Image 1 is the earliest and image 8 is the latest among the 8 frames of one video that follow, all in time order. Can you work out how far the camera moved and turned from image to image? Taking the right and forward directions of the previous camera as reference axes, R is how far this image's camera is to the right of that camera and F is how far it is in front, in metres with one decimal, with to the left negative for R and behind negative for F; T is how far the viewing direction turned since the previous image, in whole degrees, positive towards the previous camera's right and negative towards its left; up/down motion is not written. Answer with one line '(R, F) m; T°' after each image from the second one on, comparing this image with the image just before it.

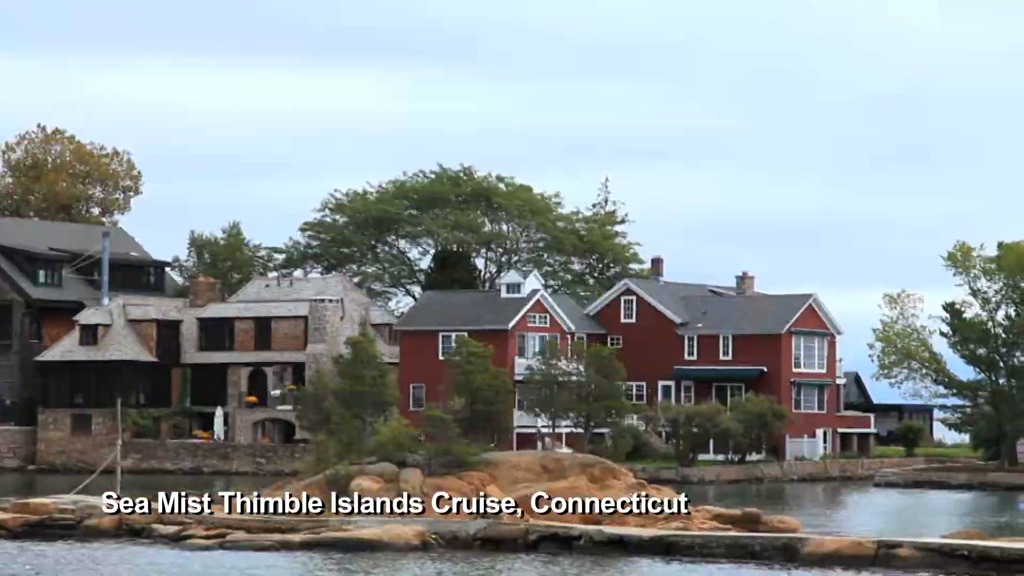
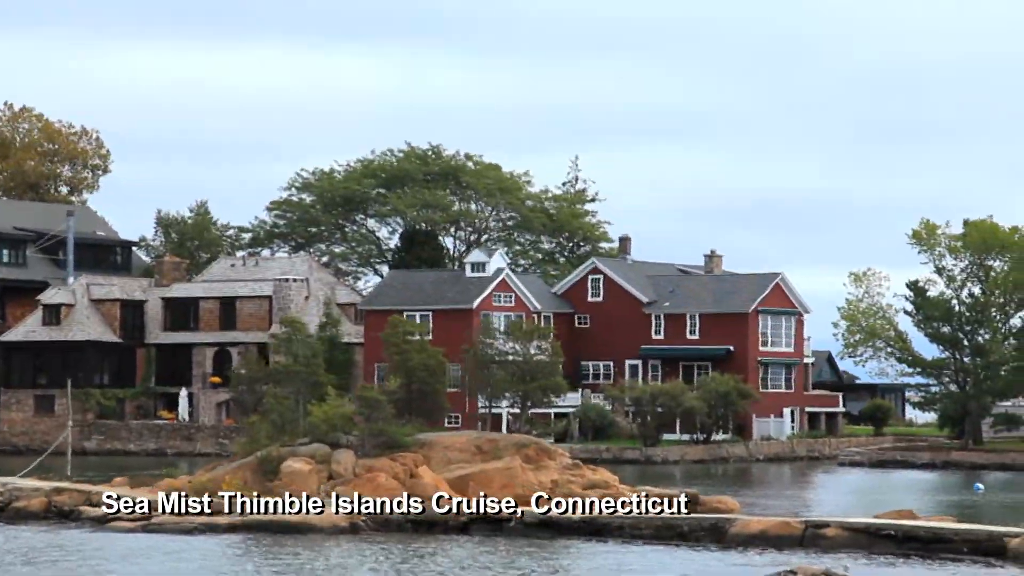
(+1.3, +0.4) m; 0°
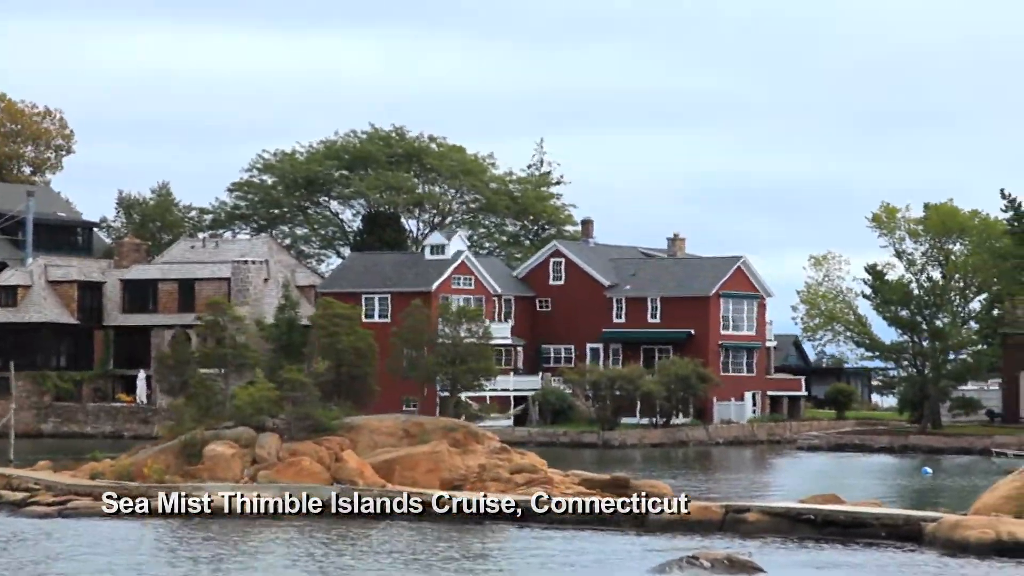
(+1.3, +0.4) m; +1°
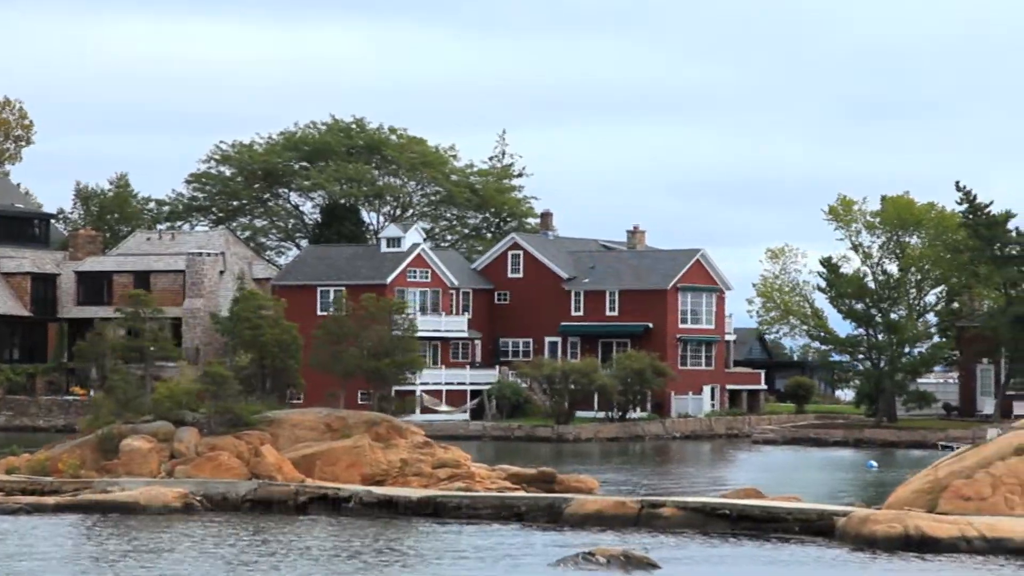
(+1.3, +0.4) m; +1°
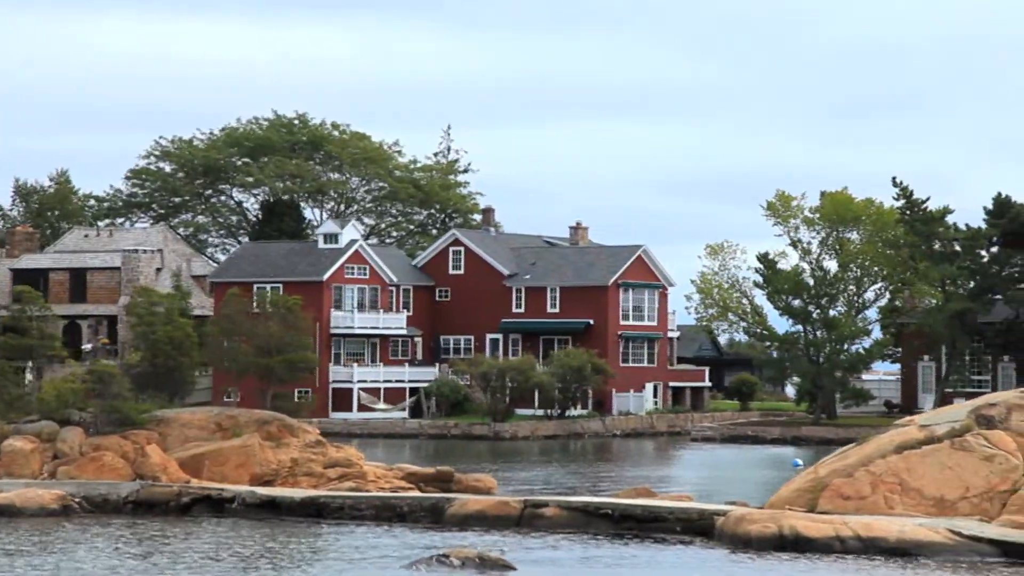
(+1.8, +0.5) m; +1°
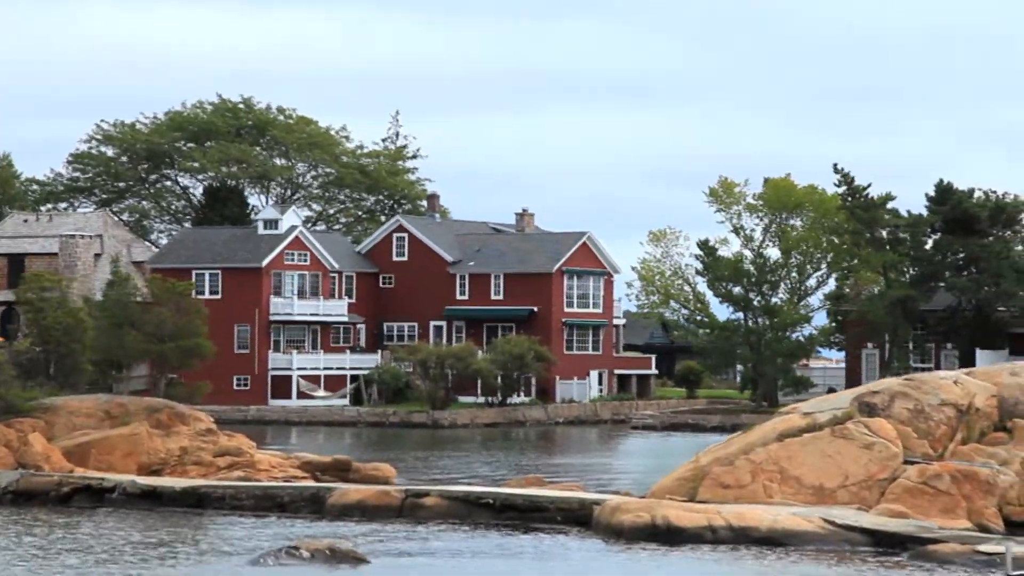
(+1.8, +0.5) m; +1°
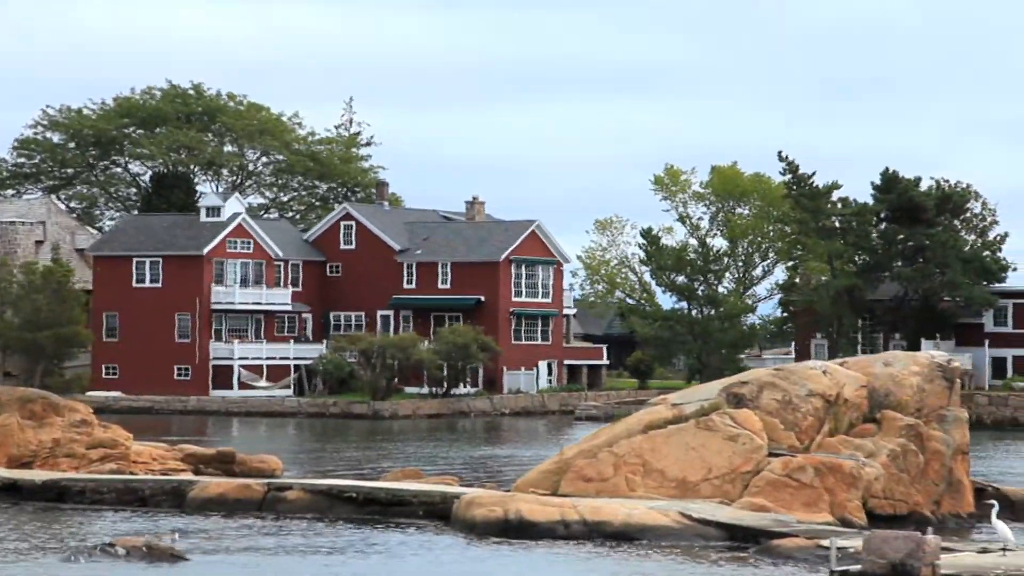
(+2.2, +0.7) m; 0°
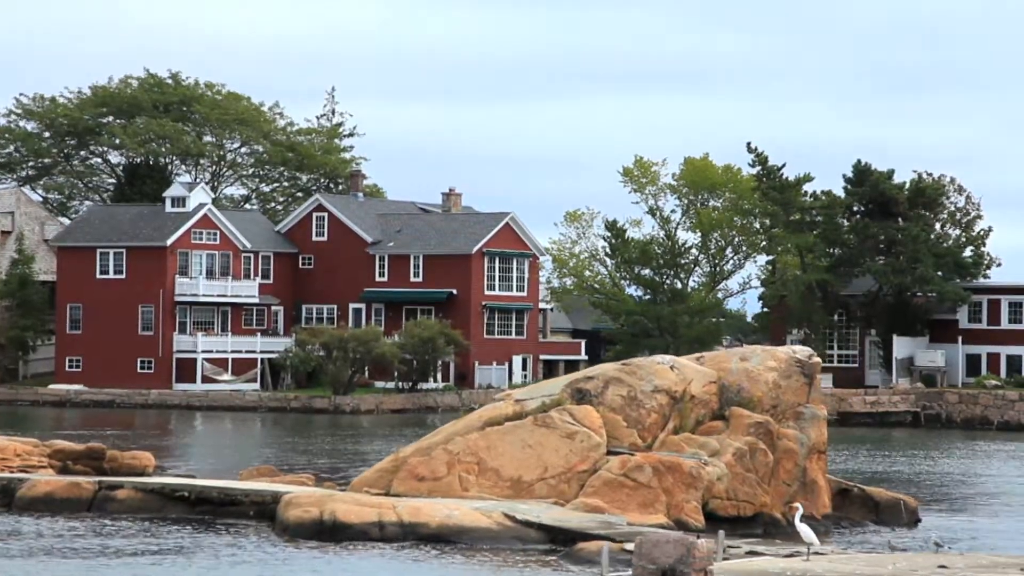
(+3.3, +1.3) m; -1°
